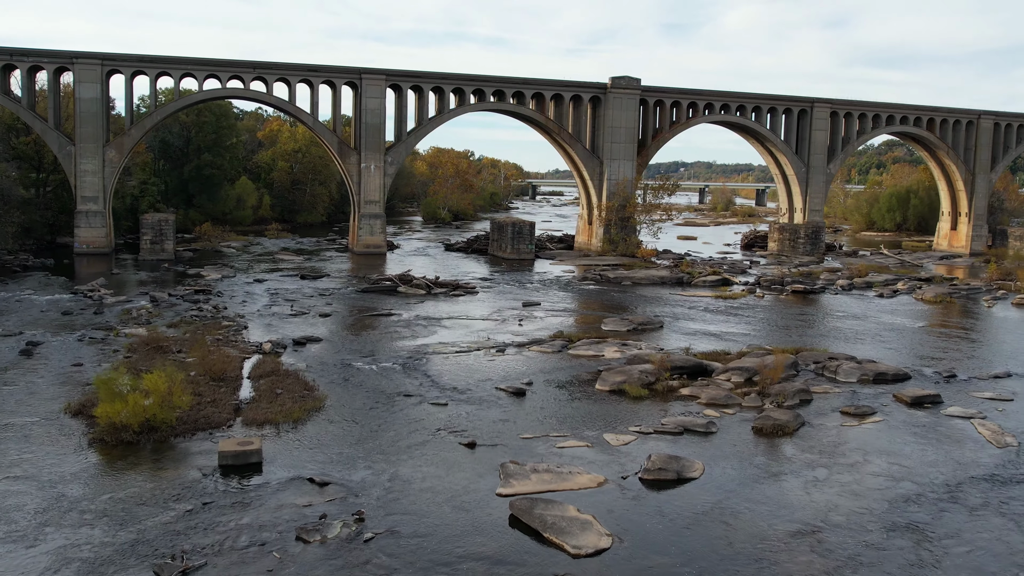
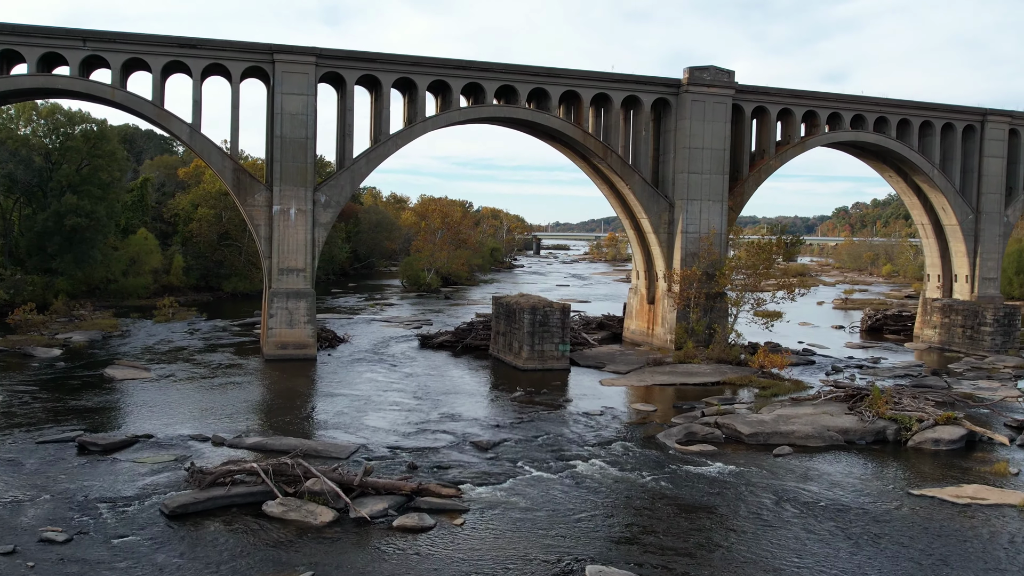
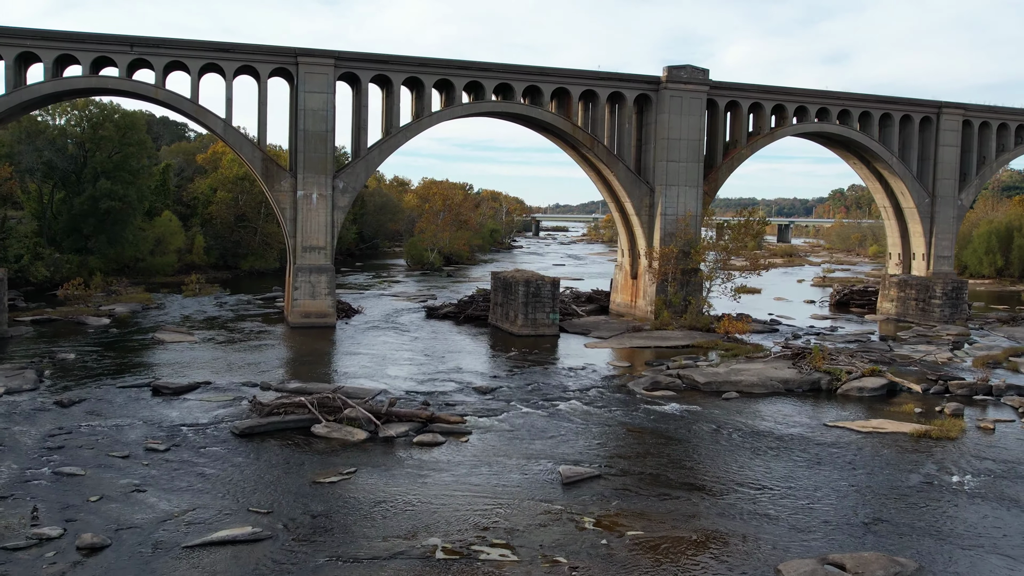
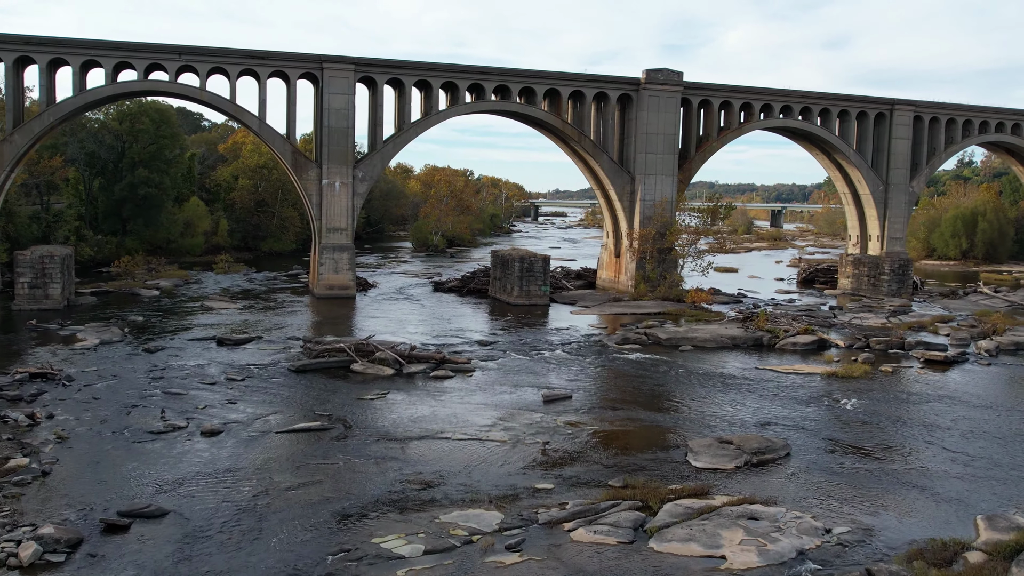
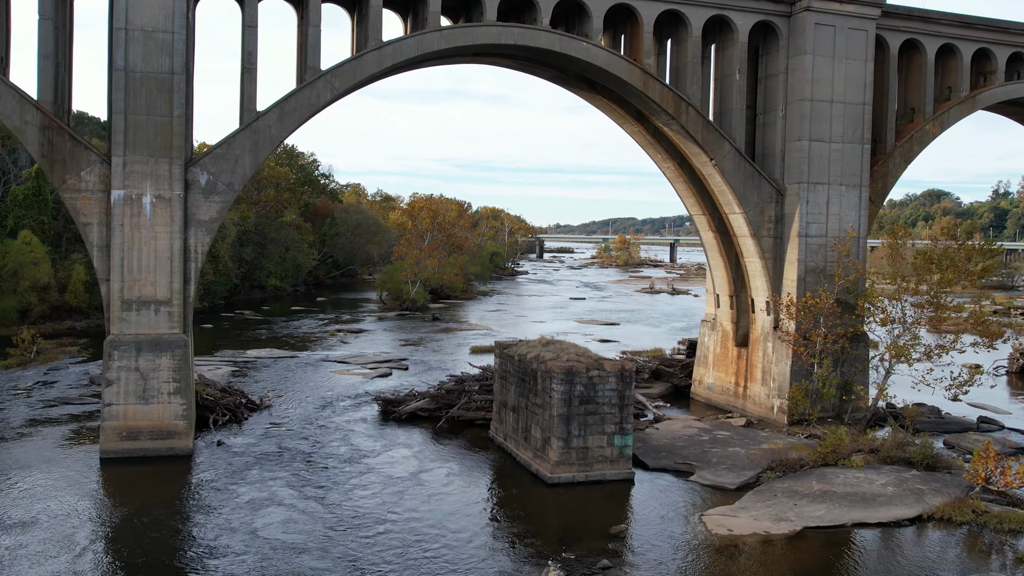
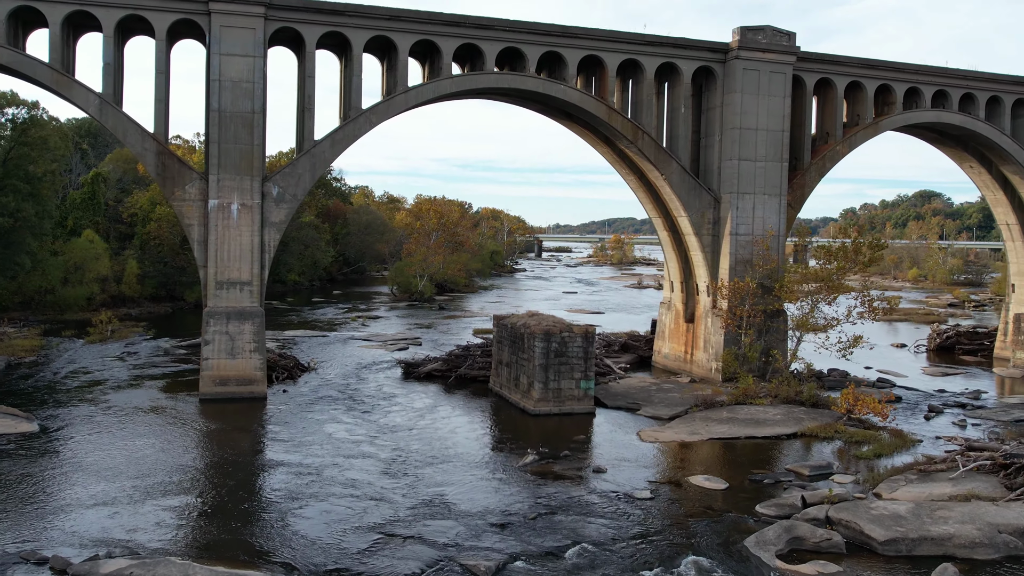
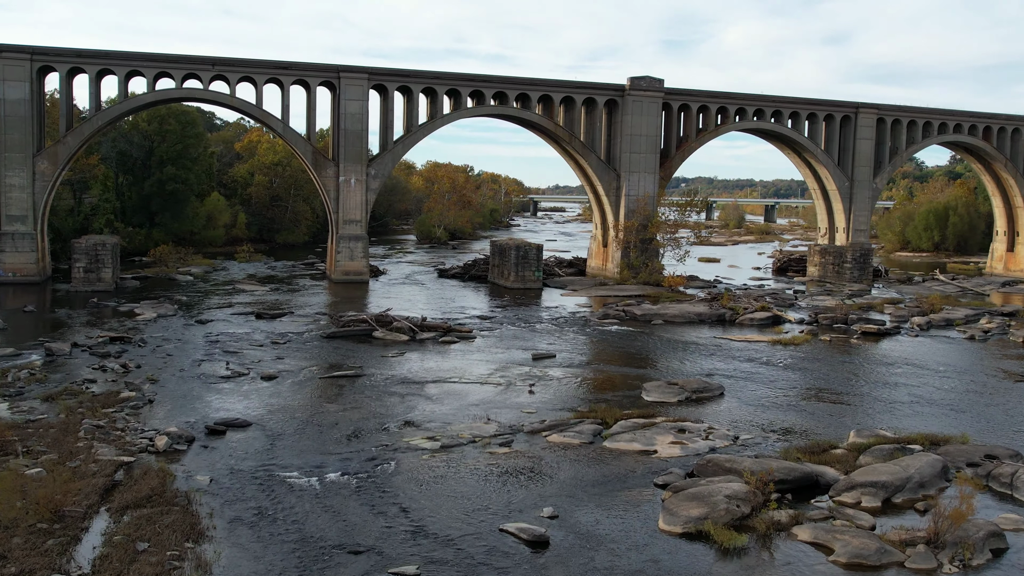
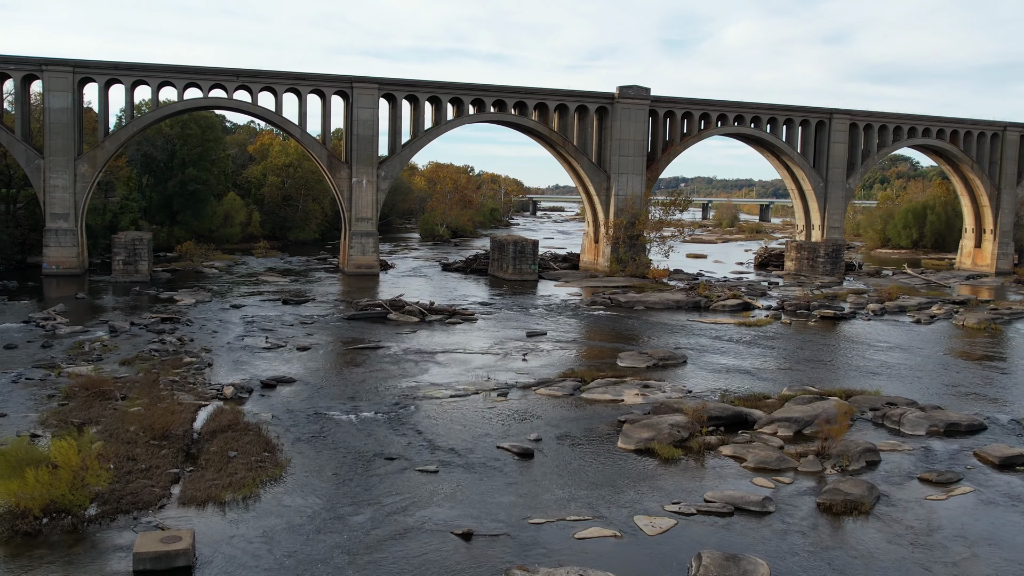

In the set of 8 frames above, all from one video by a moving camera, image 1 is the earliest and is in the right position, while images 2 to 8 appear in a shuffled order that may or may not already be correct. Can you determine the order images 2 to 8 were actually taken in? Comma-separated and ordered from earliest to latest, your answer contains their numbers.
8, 7, 4, 3, 2, 6, 5
